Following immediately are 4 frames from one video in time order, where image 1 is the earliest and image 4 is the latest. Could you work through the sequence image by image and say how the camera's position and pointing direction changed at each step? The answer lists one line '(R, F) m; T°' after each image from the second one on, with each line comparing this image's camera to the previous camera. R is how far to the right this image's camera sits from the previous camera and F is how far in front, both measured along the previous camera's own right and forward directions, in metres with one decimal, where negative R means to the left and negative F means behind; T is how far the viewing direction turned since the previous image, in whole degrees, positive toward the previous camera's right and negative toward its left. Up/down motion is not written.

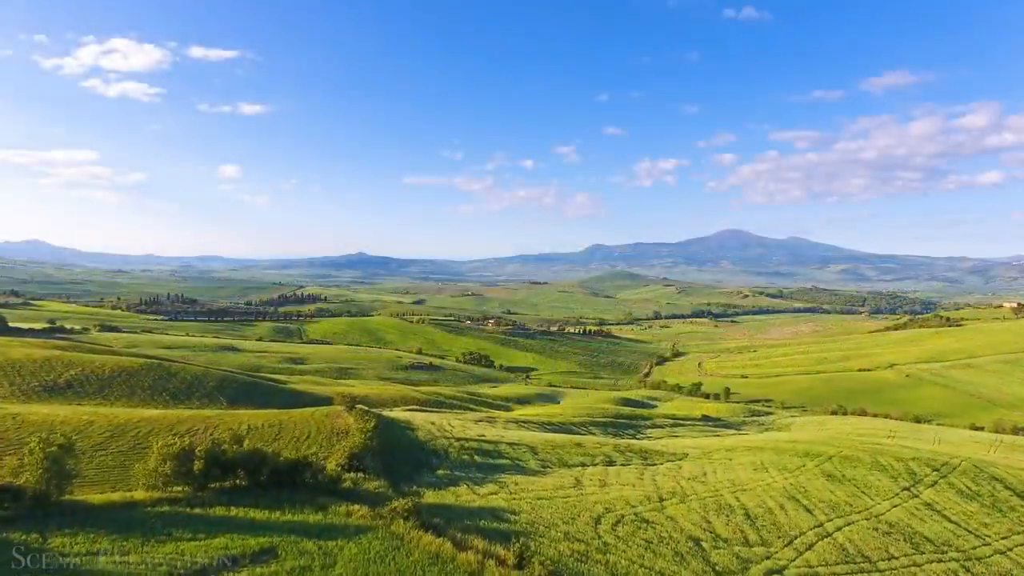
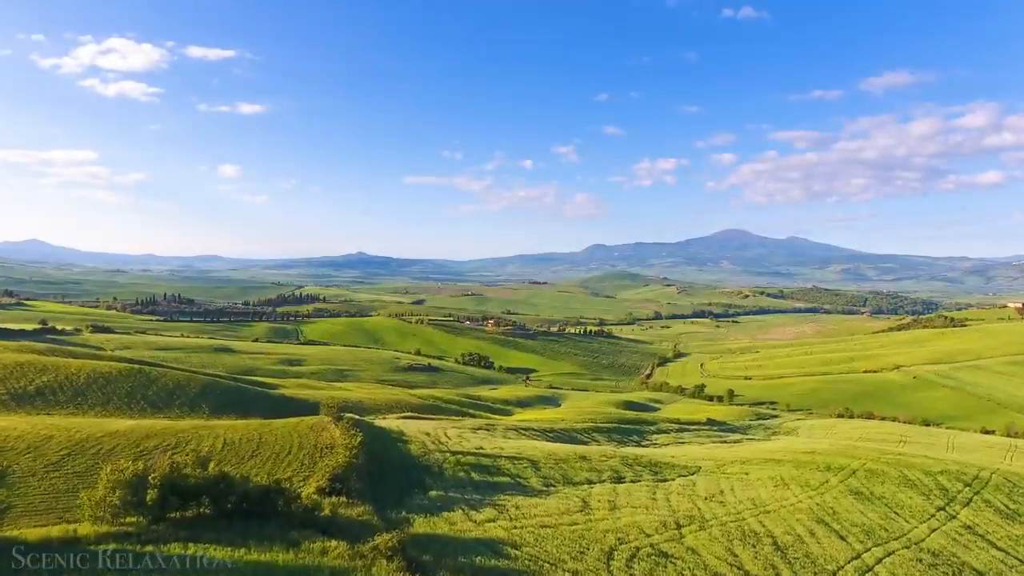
(0.0, +2.8) m; 0°
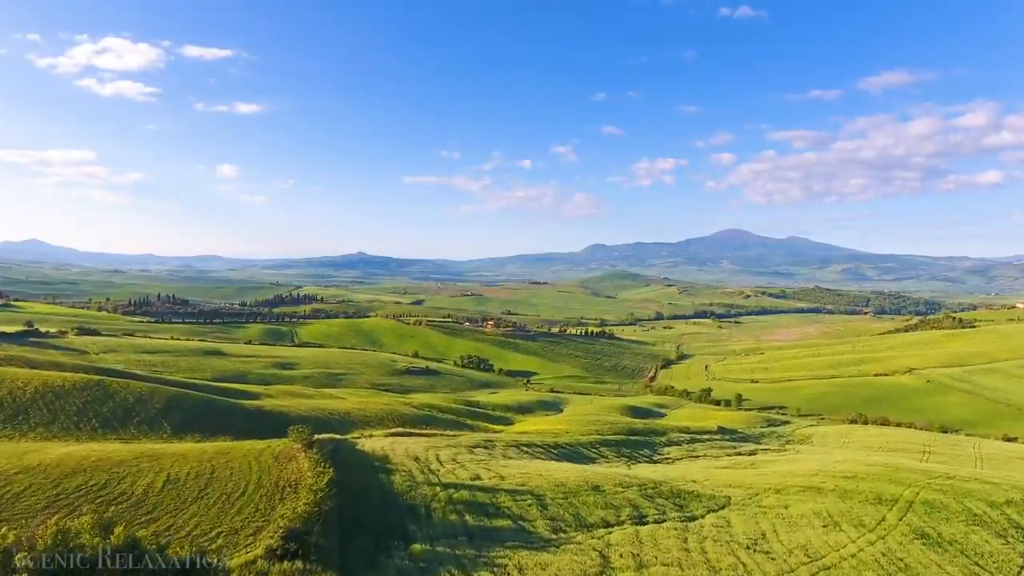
(-0.1, +5.1) m; 0°
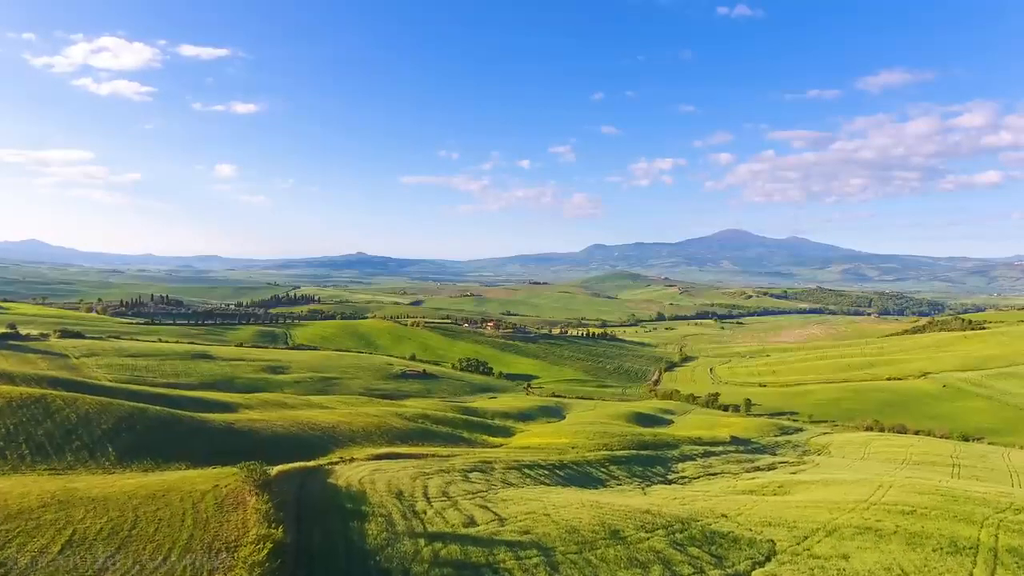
(-0.1, +5.6) m; 0°
